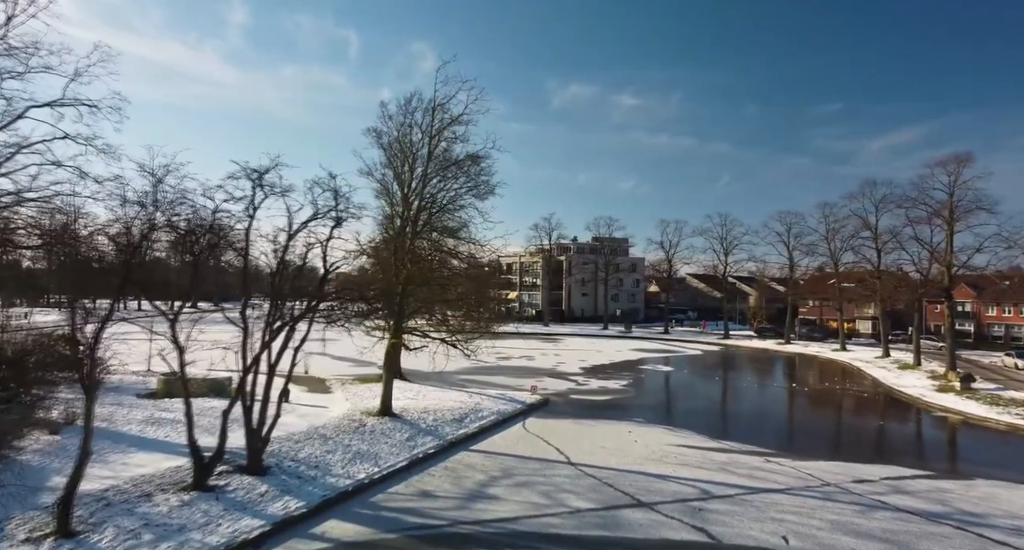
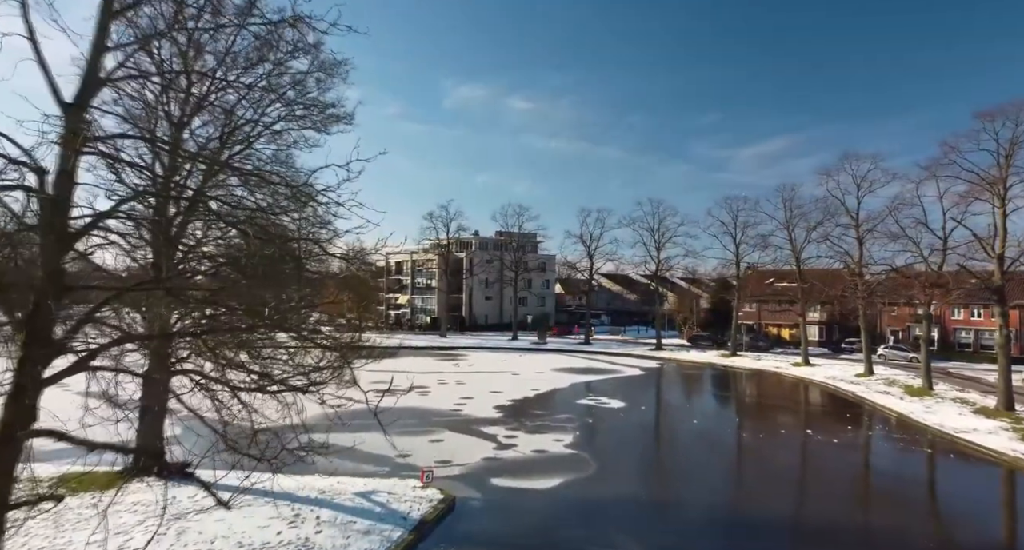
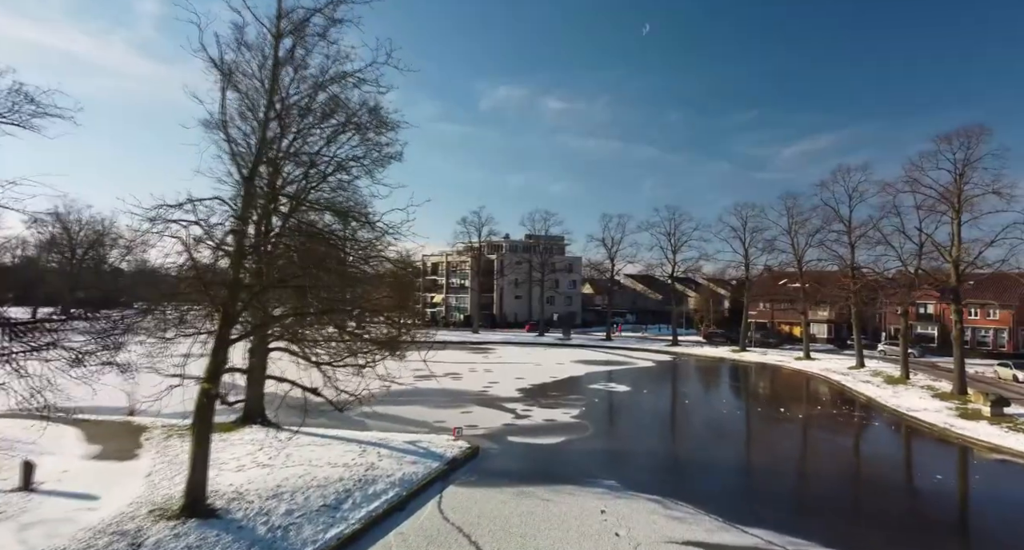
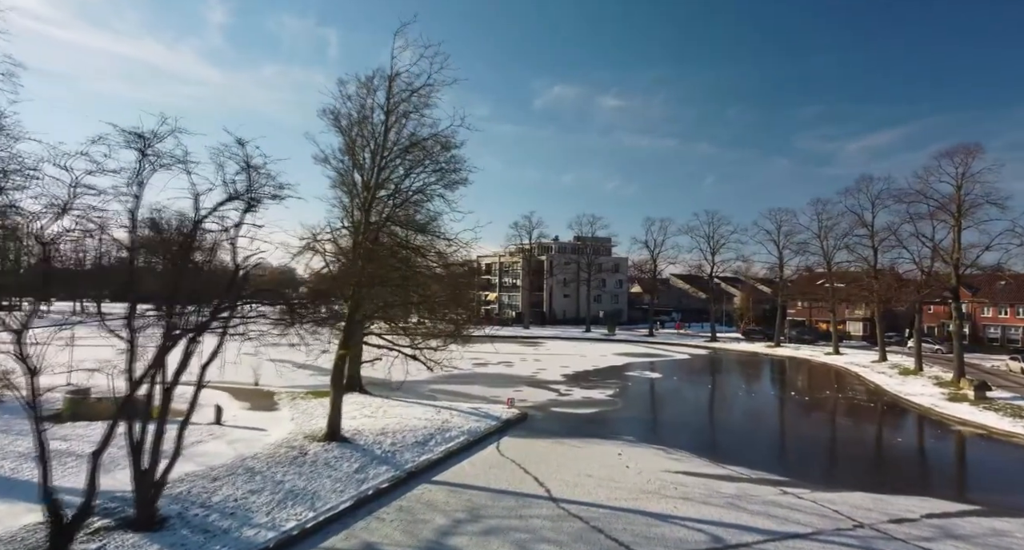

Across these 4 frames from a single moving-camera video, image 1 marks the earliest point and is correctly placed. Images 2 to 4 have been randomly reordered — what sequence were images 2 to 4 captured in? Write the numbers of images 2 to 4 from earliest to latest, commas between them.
4, 3, 2
